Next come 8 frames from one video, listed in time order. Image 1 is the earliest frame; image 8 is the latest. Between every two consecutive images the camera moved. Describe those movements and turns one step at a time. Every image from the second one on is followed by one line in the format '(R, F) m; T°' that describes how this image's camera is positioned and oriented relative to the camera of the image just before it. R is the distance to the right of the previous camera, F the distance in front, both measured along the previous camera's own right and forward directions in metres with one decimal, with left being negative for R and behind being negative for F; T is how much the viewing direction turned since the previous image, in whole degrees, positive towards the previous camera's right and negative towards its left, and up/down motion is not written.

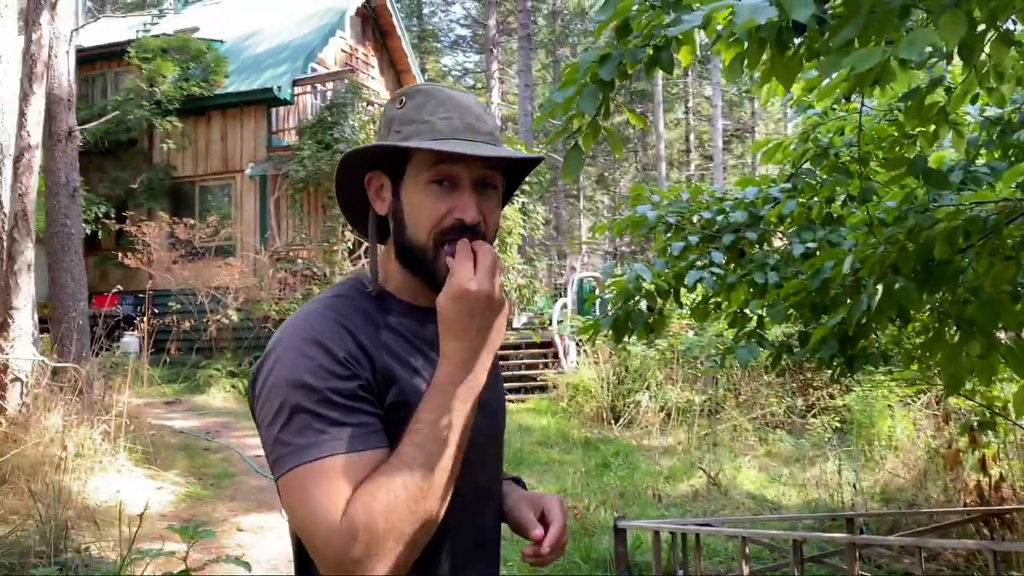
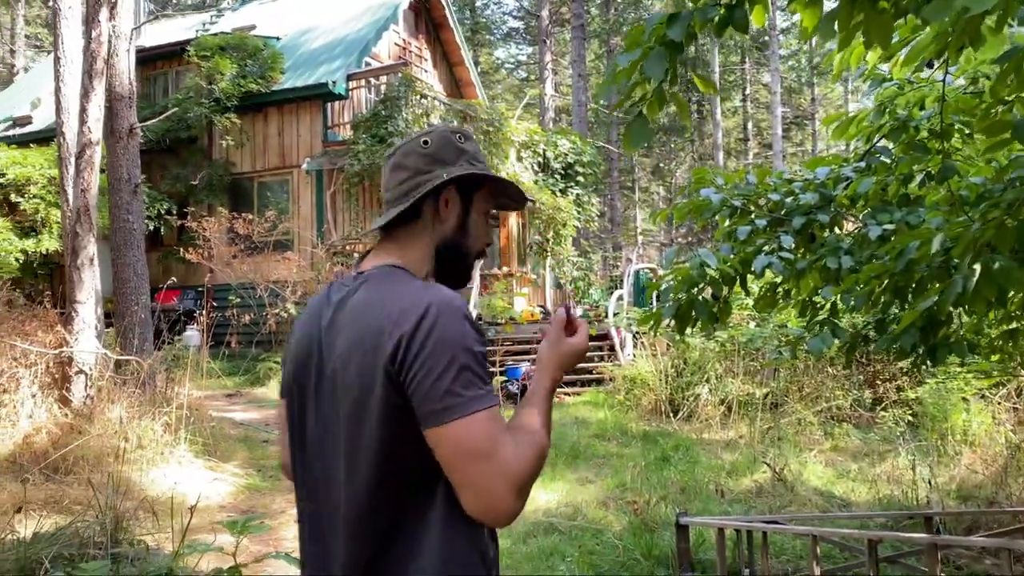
(0.0, +0.1) m; -4°
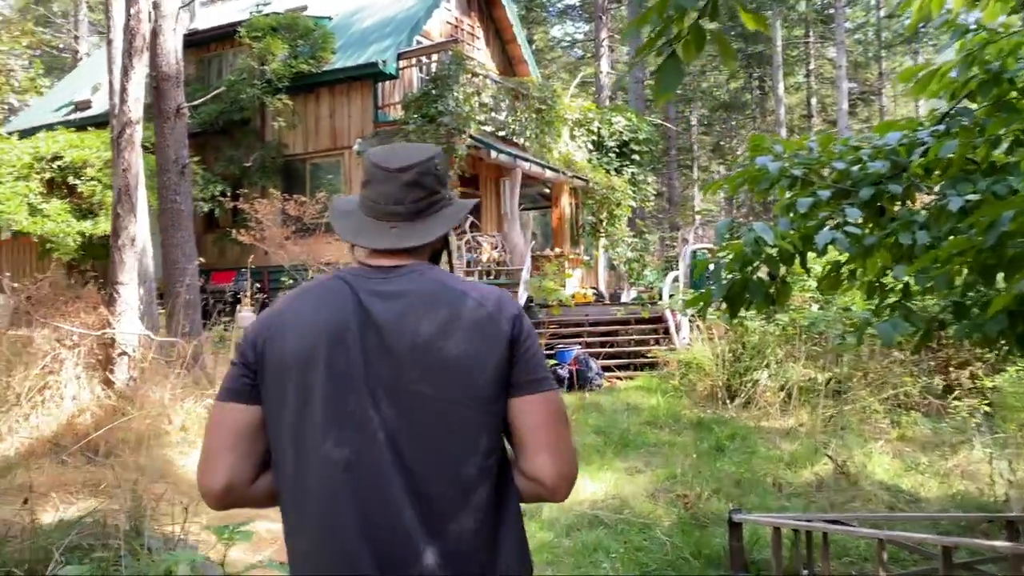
(+0.1, +0.3) m; -4°
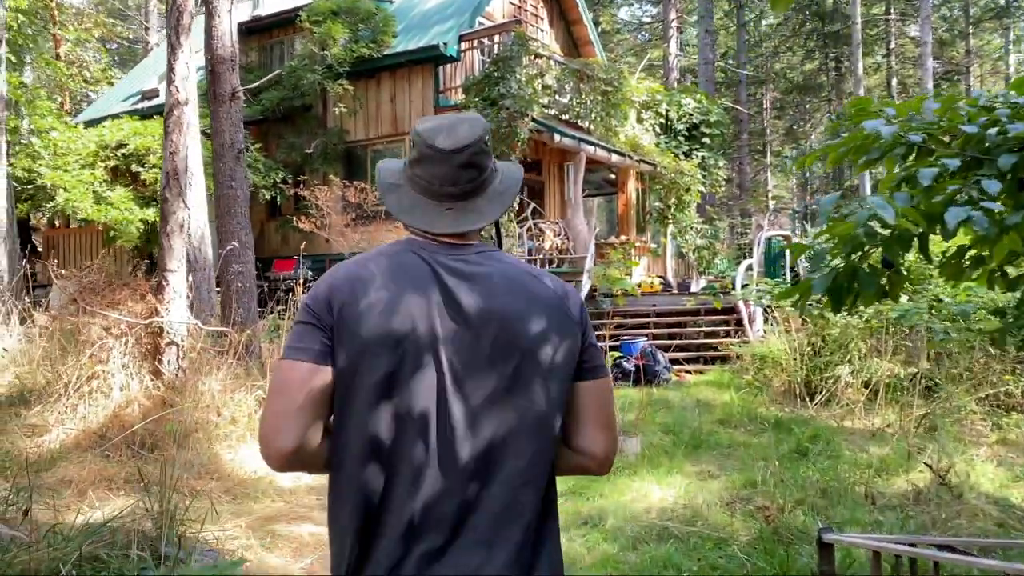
(0.0, +0.4) m; -4°
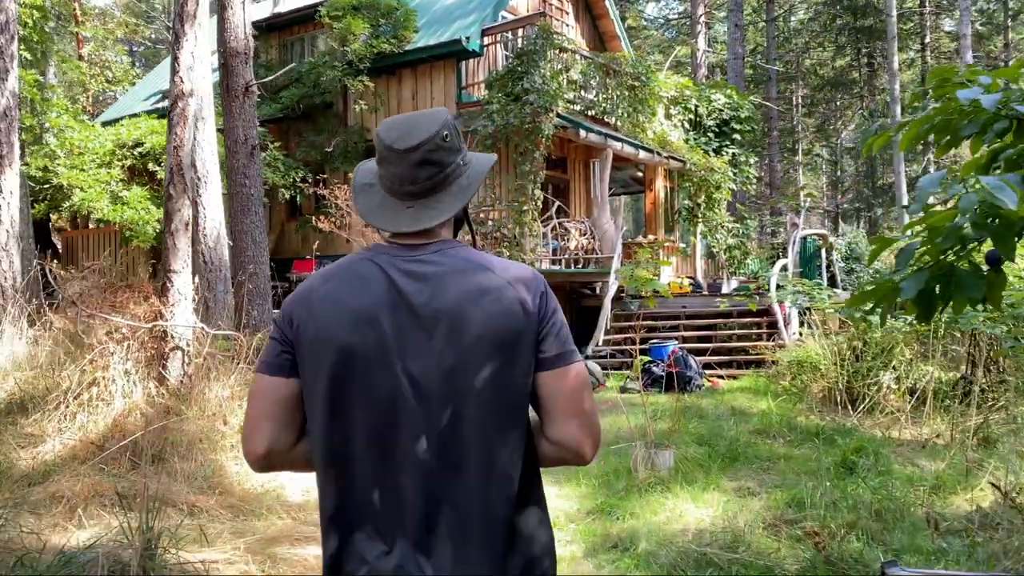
(0.0, +0.4) m; -2°
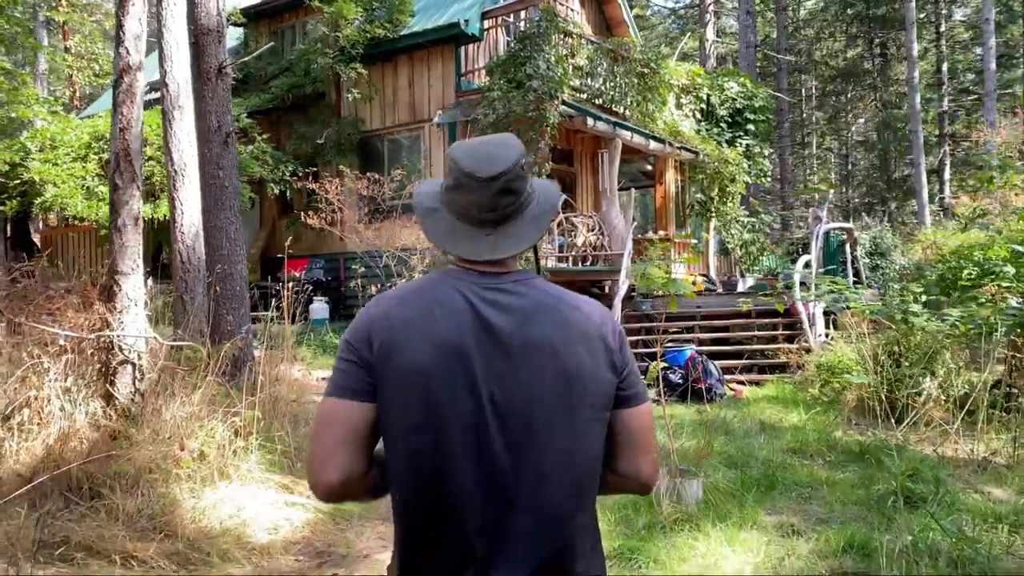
(0.0, +0.8) m; 0°
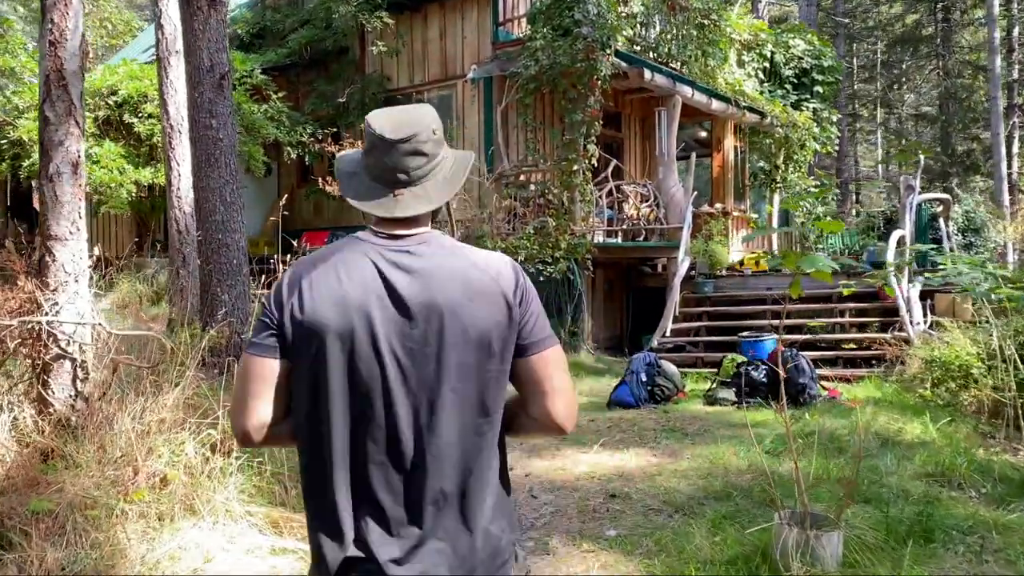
(-0.2, +1.3) m; -2°
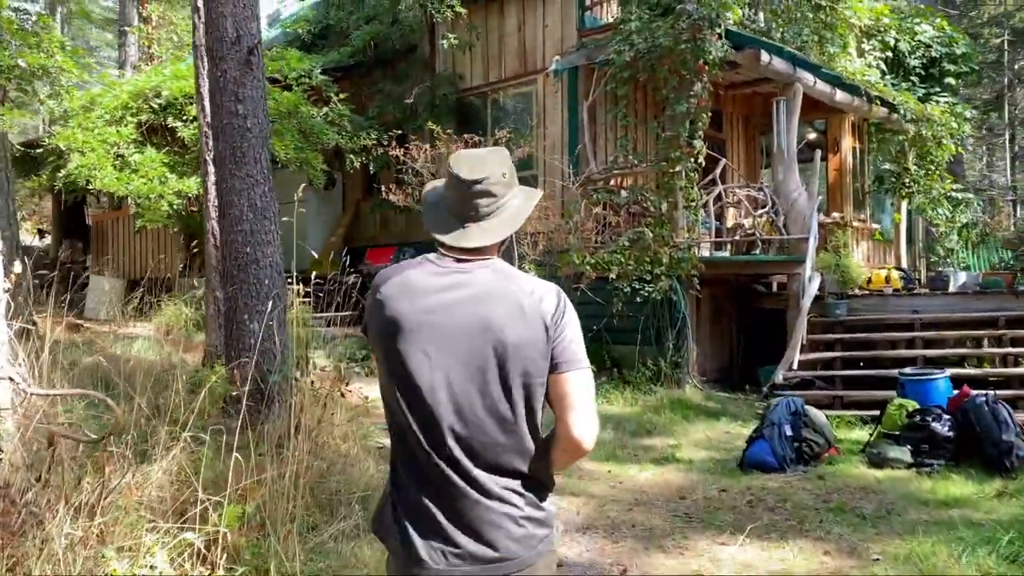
(-0.2, +1.4) m; -5°
